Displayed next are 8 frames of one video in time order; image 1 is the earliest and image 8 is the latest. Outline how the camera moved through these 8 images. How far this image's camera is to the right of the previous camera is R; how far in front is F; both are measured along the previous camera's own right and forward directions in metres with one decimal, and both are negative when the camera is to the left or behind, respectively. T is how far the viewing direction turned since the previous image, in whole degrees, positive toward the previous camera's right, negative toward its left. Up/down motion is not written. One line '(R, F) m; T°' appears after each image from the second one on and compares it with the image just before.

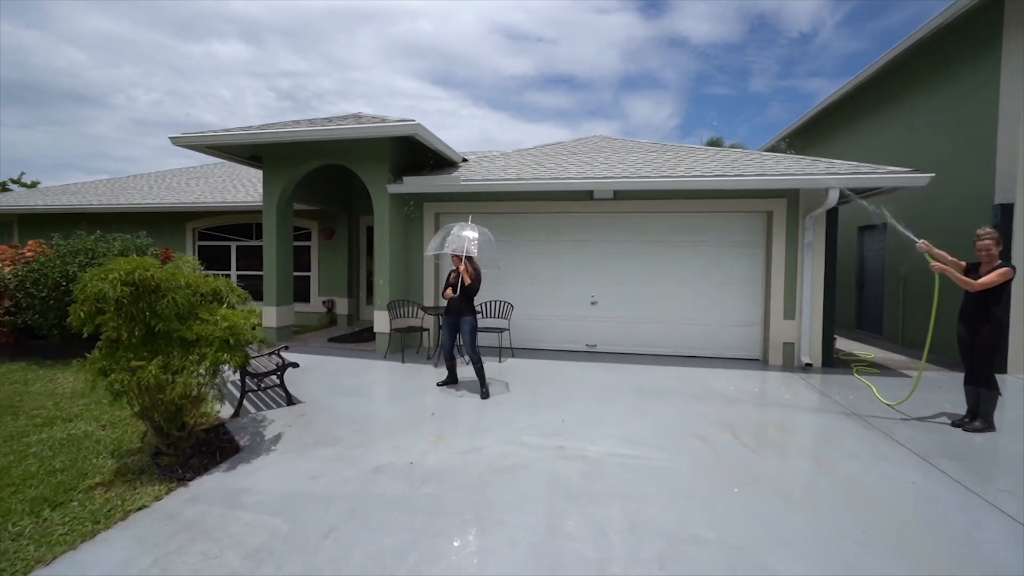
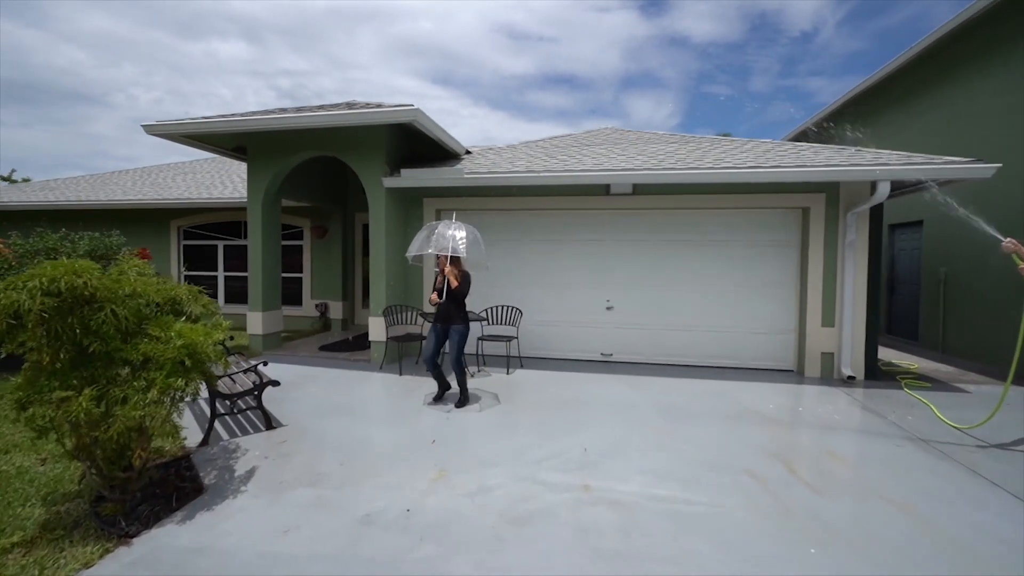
(-0.1, +0.7) m; 0°
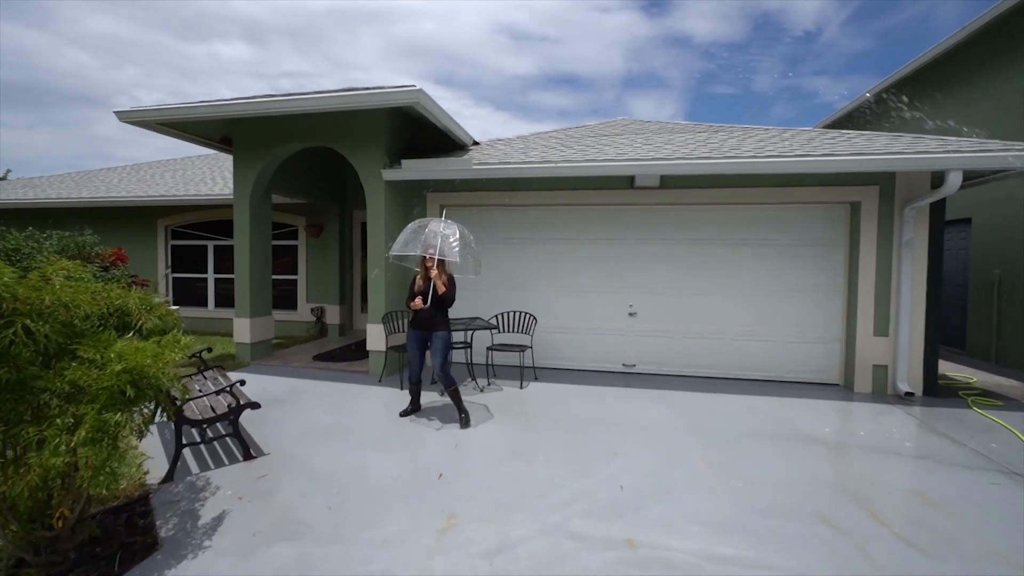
(-0.1, +0.7) m; 0°
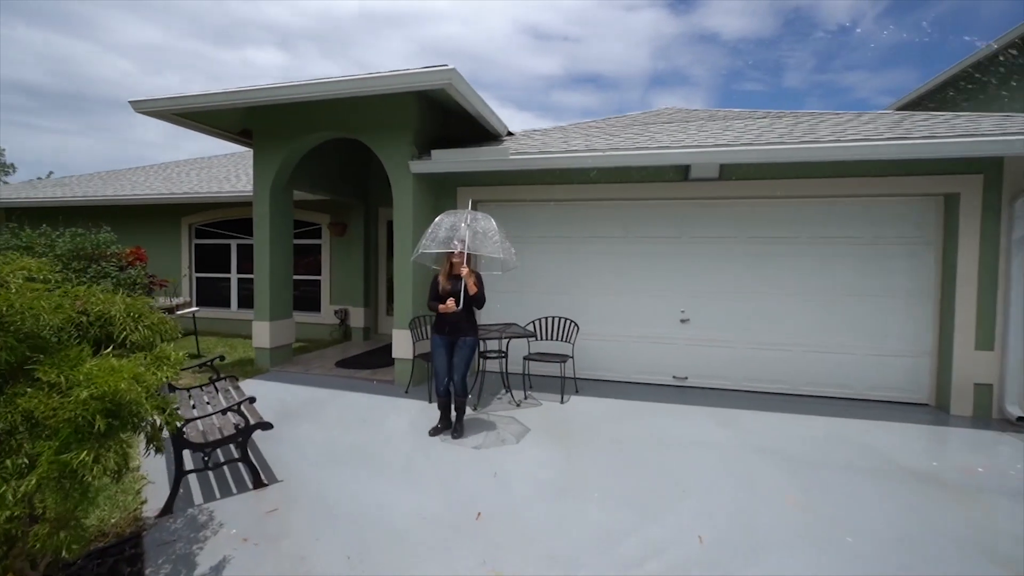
(-0.2, +0.6) m; -3°
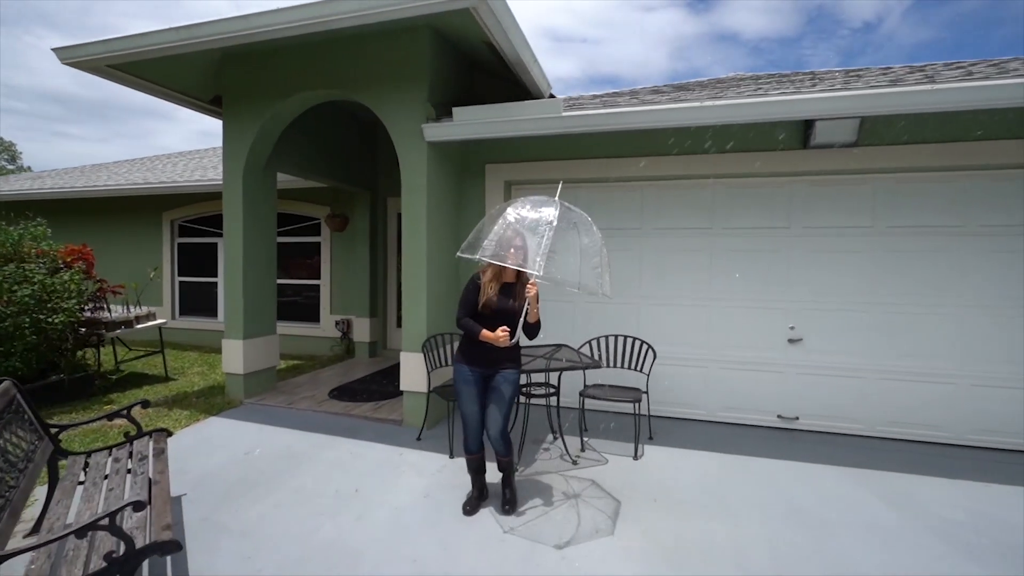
(-0.3, +1.5) m; -2°
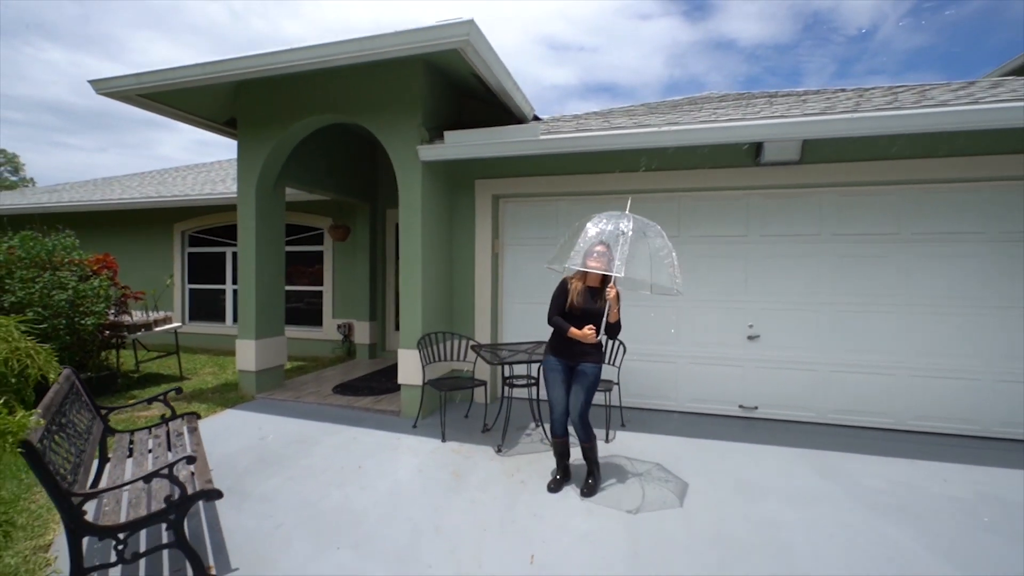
(+0.1, -0.5) m; 0°
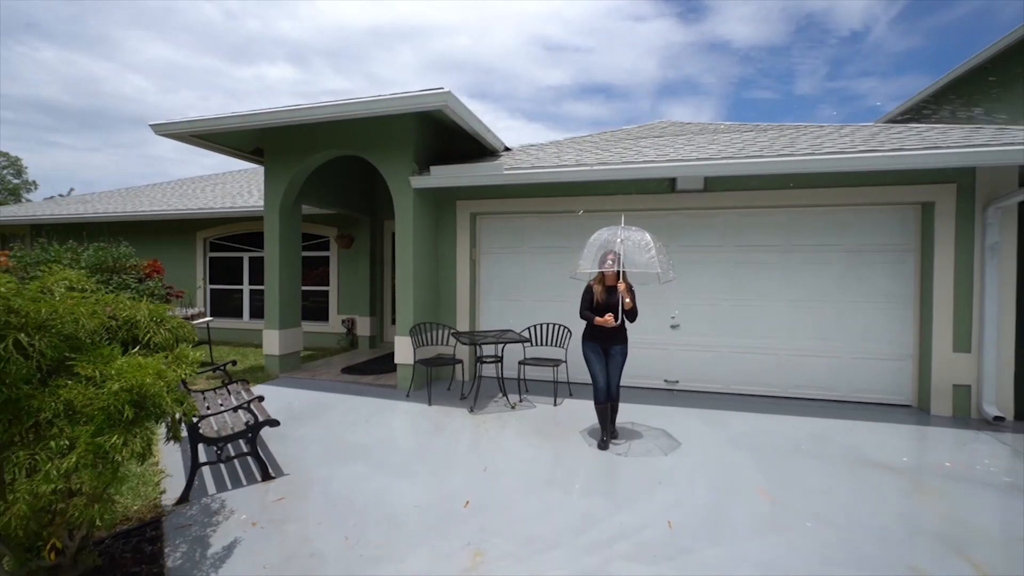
(+0.3, -1.3) m; +1°
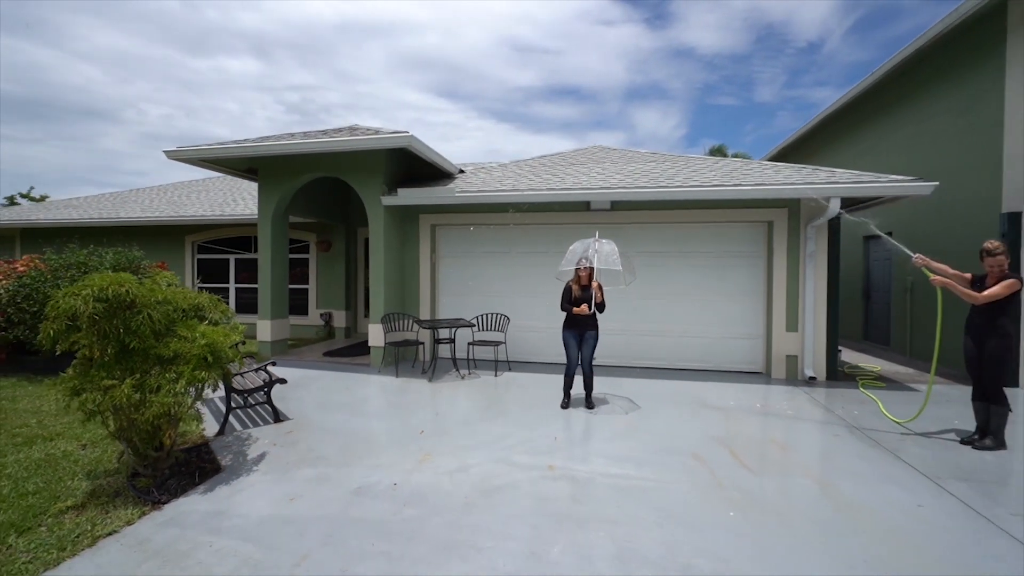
(+0.3, -1.6) m; +3°
